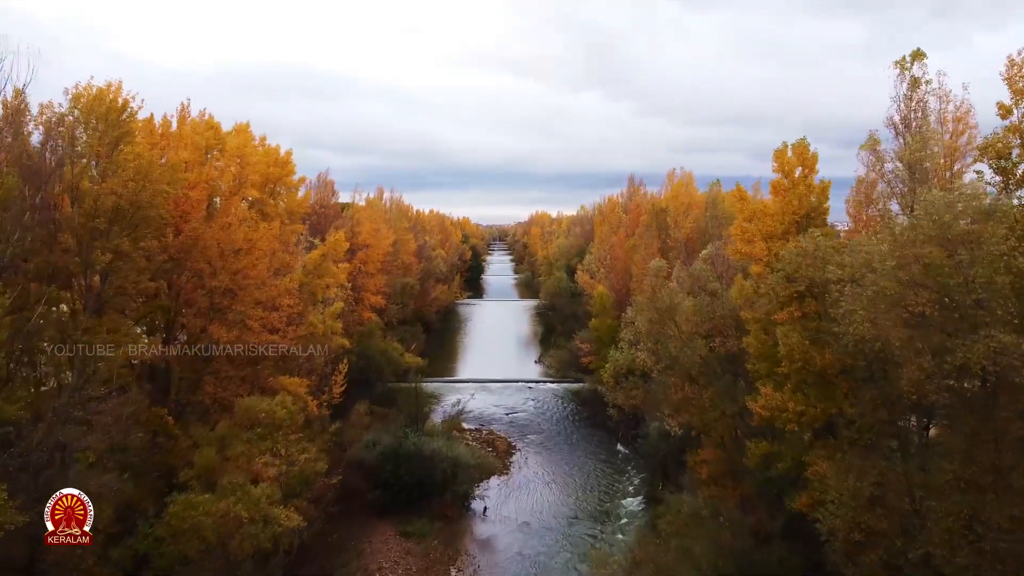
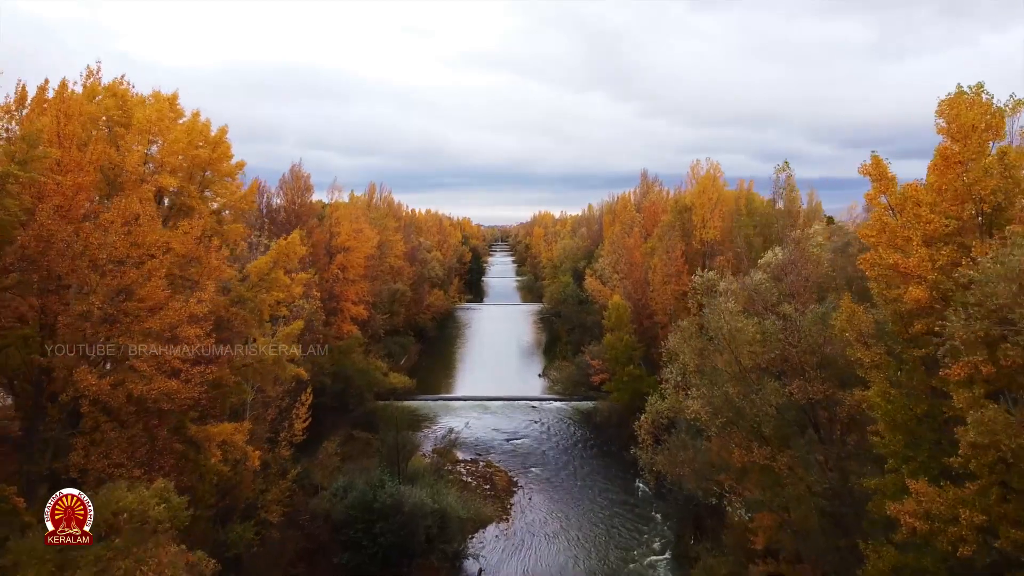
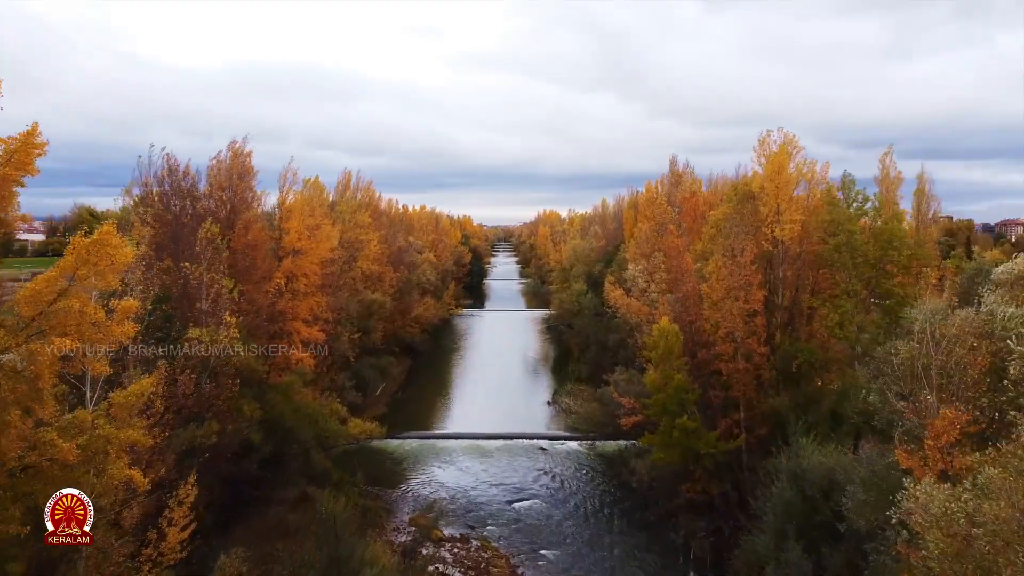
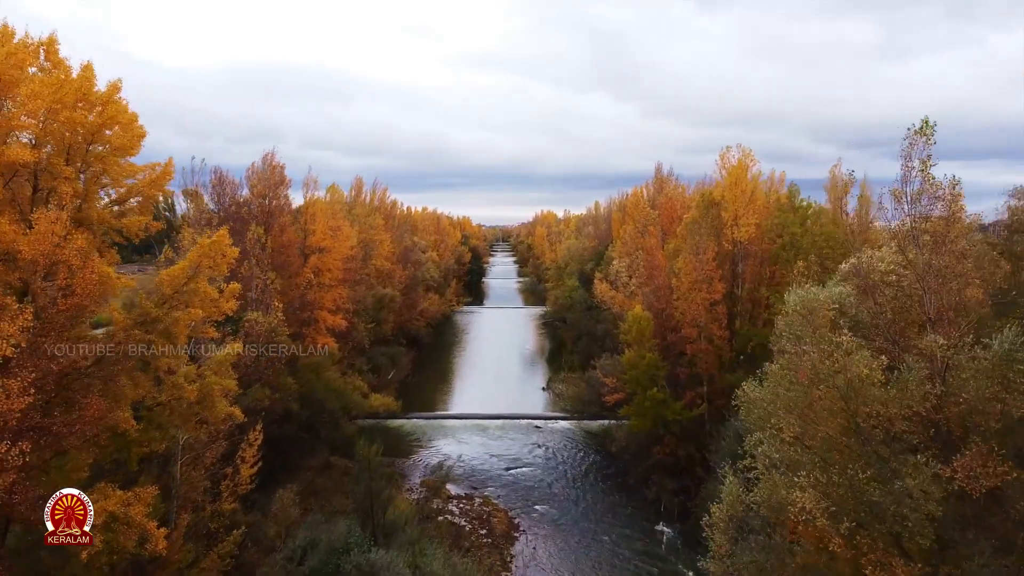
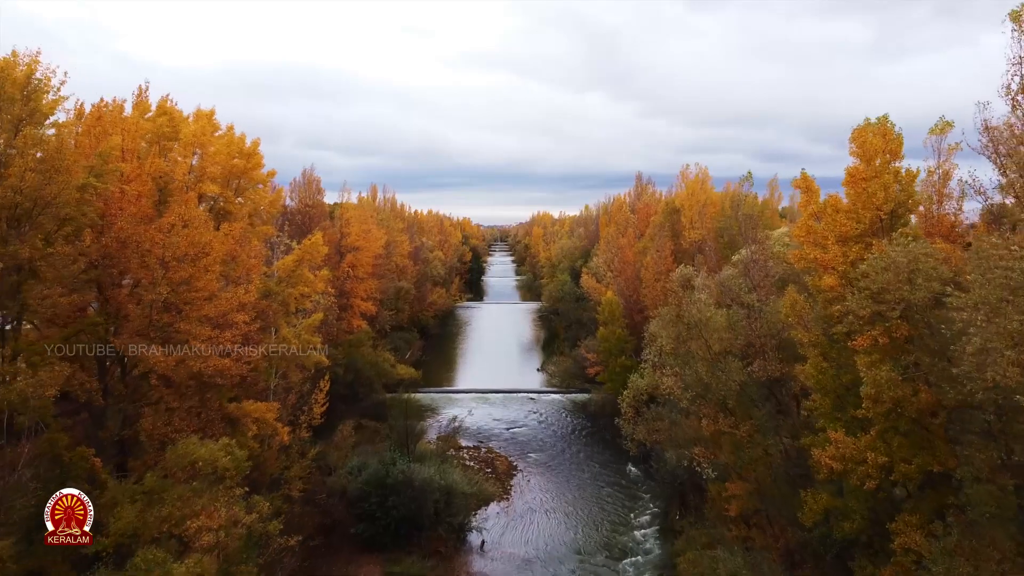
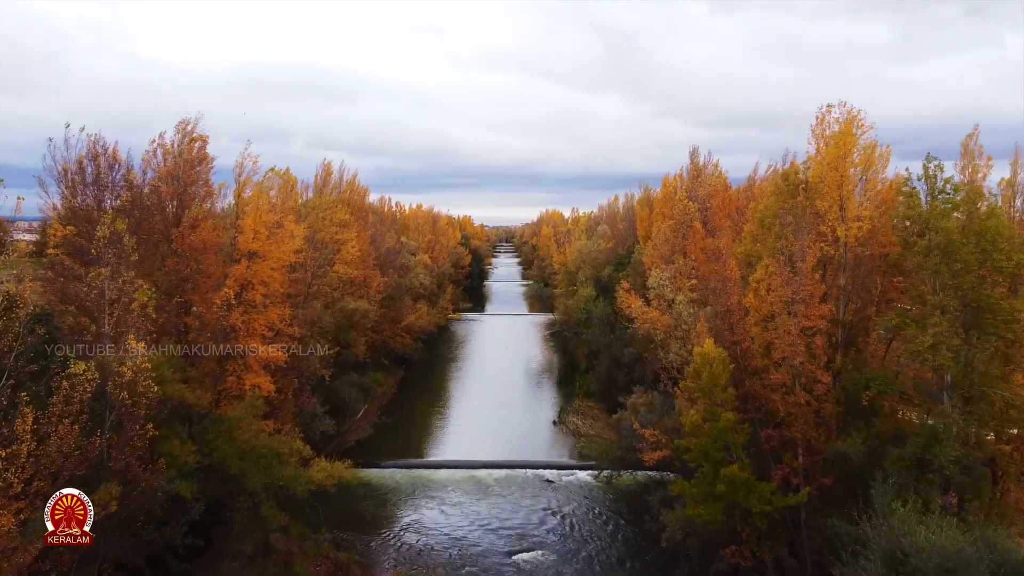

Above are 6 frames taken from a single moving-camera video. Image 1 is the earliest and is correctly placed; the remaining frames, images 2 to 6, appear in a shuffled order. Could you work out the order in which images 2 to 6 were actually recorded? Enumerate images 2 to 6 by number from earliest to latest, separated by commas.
5, 2, 4, 3, 6
